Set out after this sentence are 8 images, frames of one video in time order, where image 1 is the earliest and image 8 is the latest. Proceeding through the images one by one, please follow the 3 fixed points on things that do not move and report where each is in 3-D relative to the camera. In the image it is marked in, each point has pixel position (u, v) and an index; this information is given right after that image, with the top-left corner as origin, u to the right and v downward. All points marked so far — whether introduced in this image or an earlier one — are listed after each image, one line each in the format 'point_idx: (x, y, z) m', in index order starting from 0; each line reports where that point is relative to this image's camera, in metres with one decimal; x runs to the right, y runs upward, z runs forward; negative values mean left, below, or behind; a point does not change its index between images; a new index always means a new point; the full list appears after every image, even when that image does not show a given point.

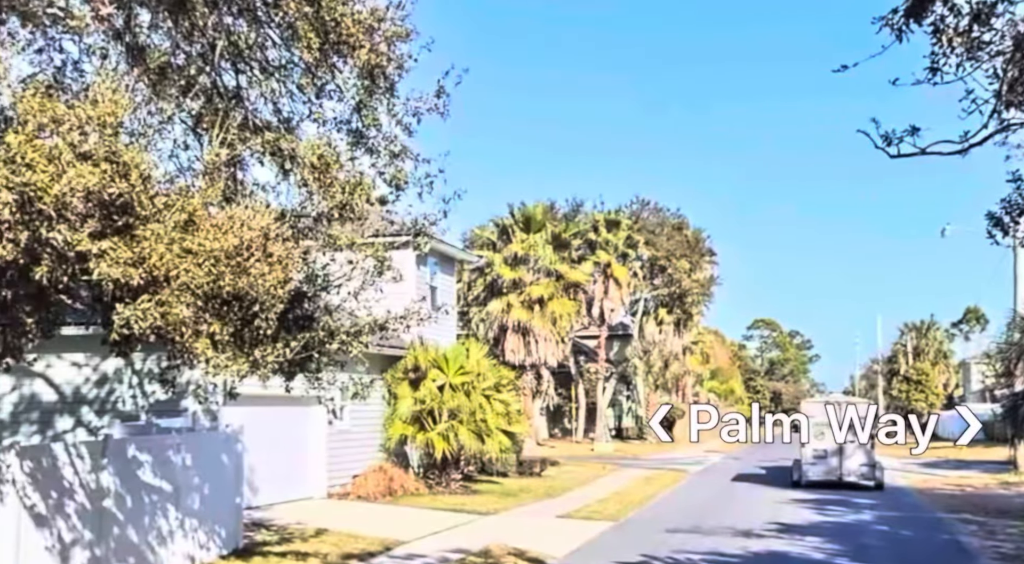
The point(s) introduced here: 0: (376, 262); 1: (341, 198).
0: (-1.5, +0.2, +13.8) m
1: (-1.8, +0.9, +12.9) m
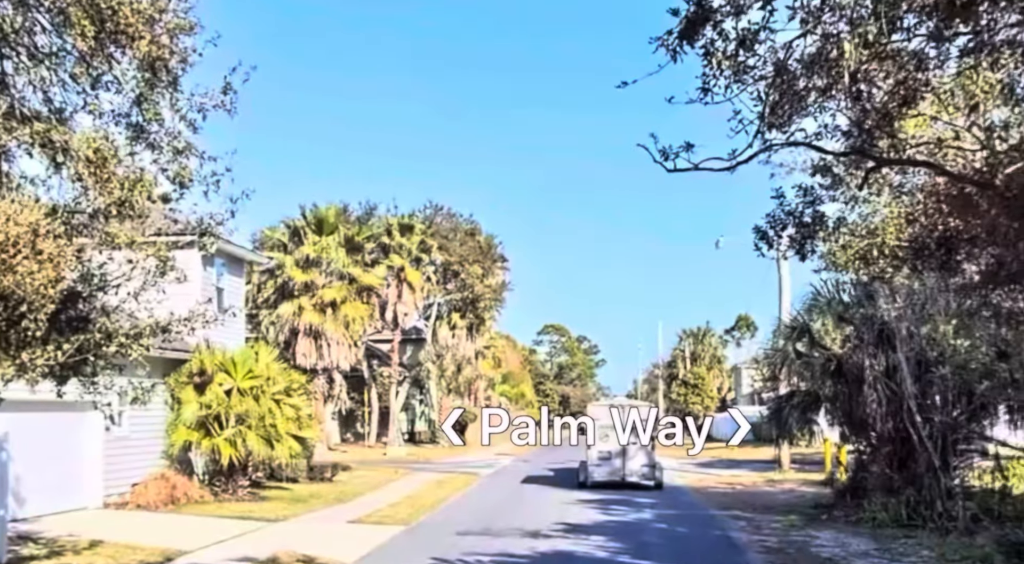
0: (-3.8, +0.2, +13.4) m
1: (-3.9, +0.9, +12.4) m
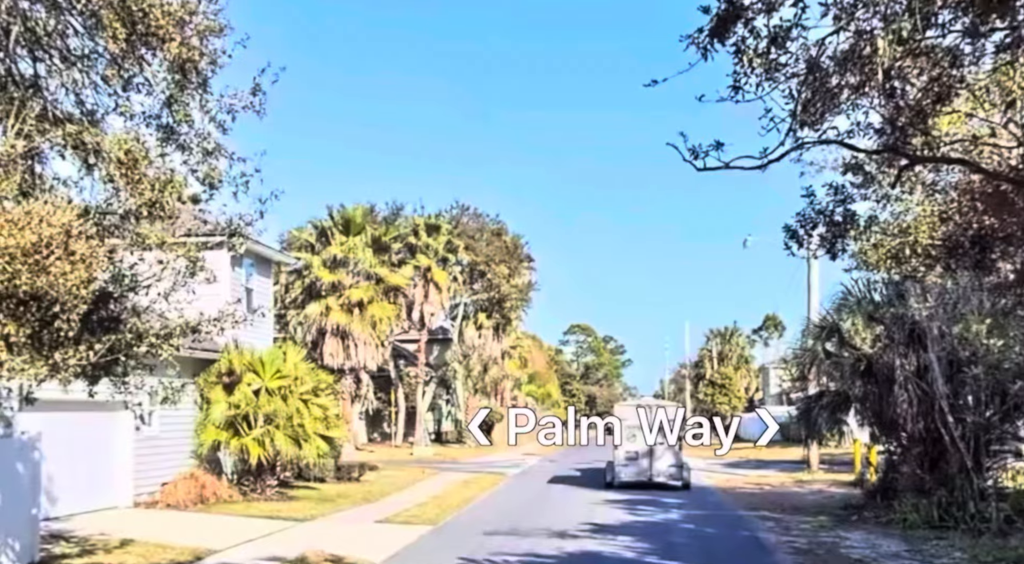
0: (-3.5, +0.2, +13.4) m
1: (-3.6, +0.9, +12.5) m
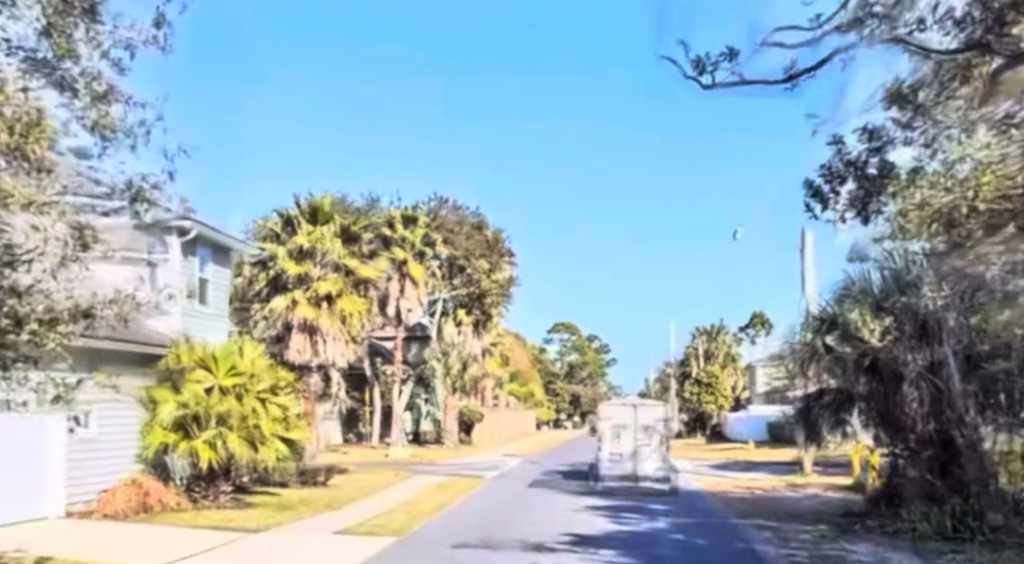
0: (-3.8, +0.4, +11.4) m
1: (-3.9, +1.1, +10.5) m
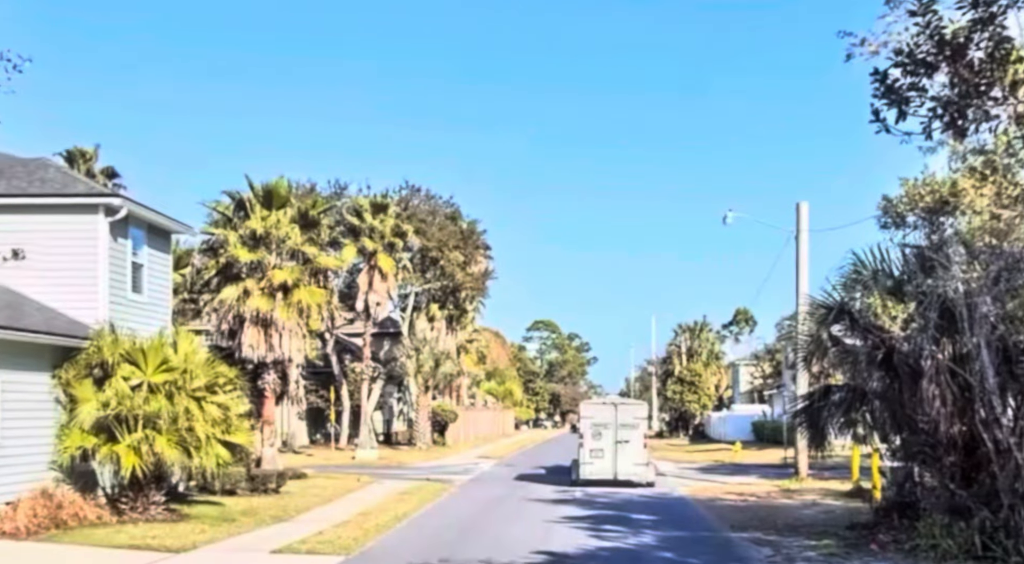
0: (-4.2, +0.7, +8.7) m
1: (-4.3, +1.3, +7.8) m
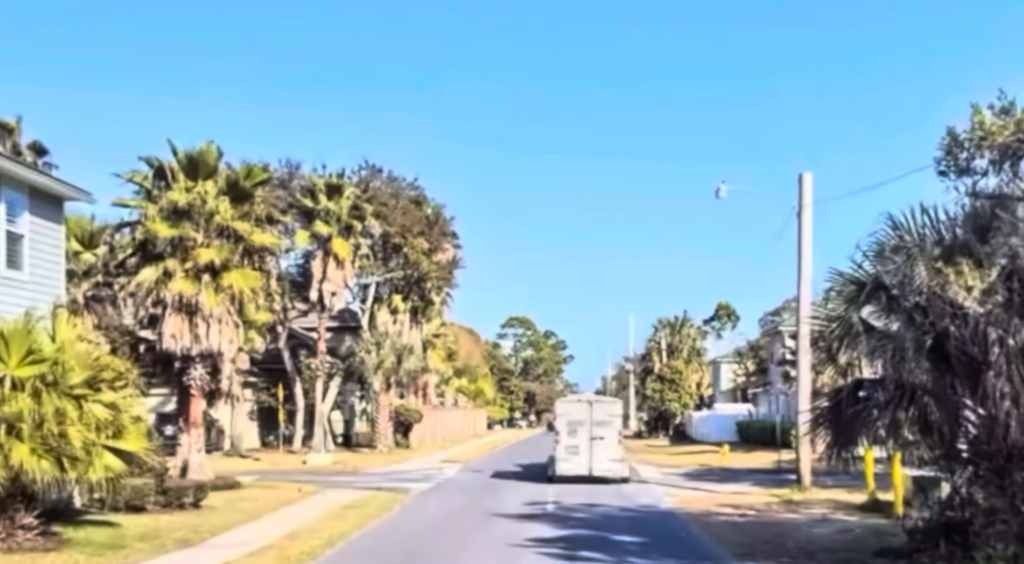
0: (-4.5, +1.1, +4.6) m
1: (-4.6, +1.7, +3.7) m
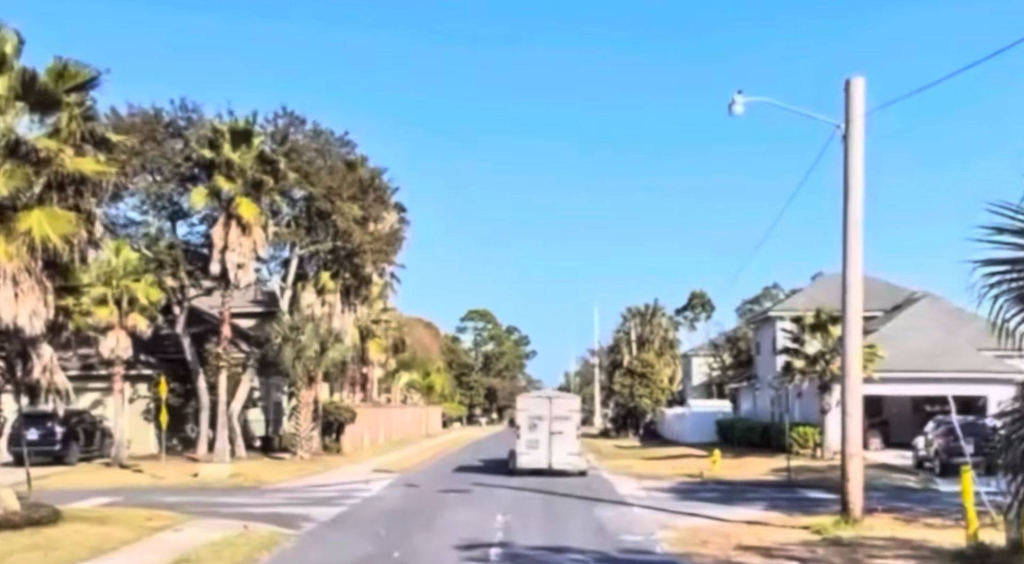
0: (-5.0, +1.8, -3.5) m
1: (-5.0, +2.5, -4.5) m
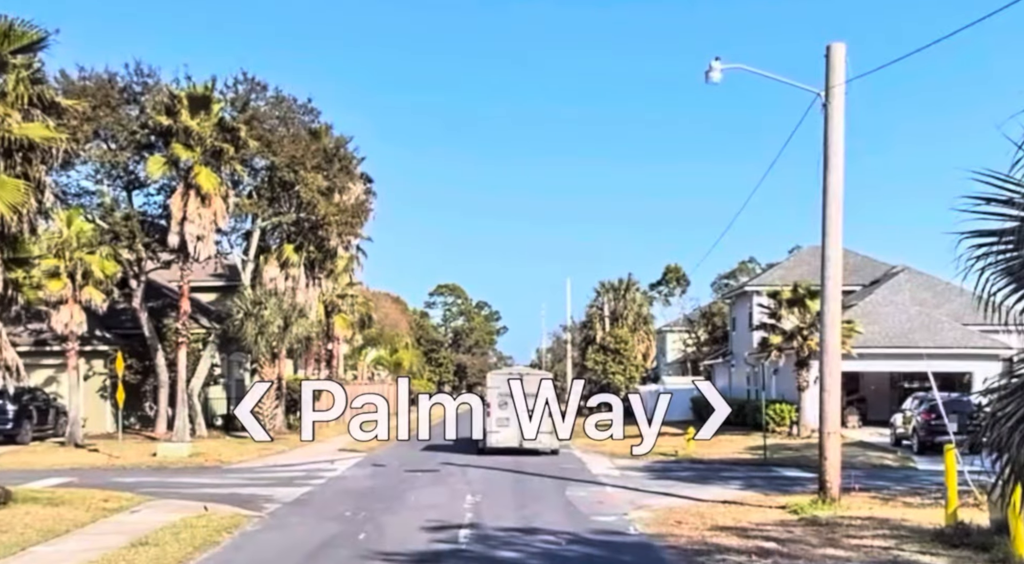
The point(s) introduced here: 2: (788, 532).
0: (-4.9, +1.8, -4.7) m
1: (-4.9, +2.5, -5.7) m
2: (+4.0, -3.5, +18.0) m
